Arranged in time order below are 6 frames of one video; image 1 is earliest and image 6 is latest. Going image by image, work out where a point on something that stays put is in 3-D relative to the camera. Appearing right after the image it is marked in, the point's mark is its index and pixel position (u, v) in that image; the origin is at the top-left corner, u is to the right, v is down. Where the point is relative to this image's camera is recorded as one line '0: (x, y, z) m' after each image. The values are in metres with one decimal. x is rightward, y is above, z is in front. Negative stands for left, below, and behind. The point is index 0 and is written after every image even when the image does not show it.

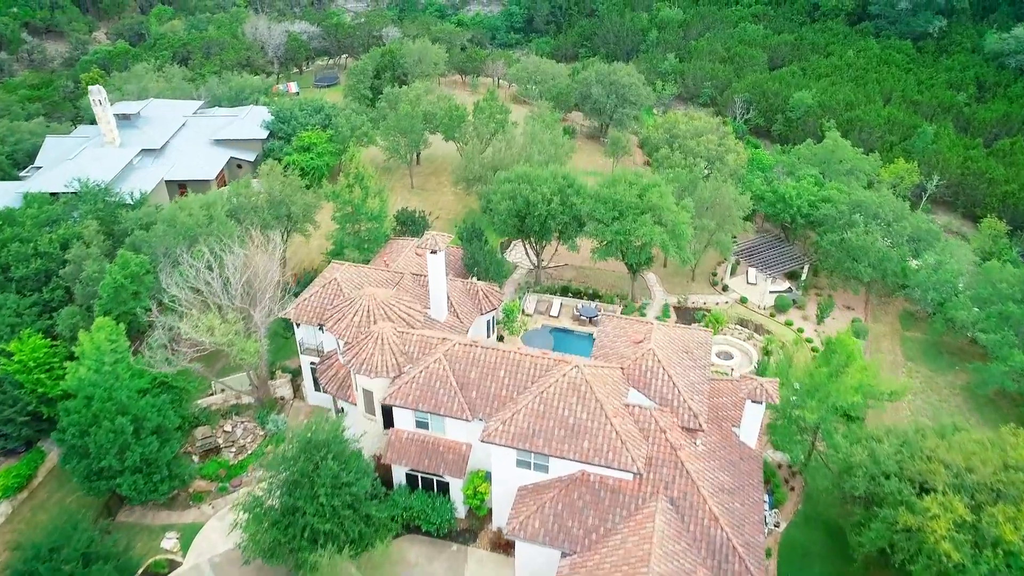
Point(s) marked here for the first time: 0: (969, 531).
0: (+10.9, -5.8, +16.6) m
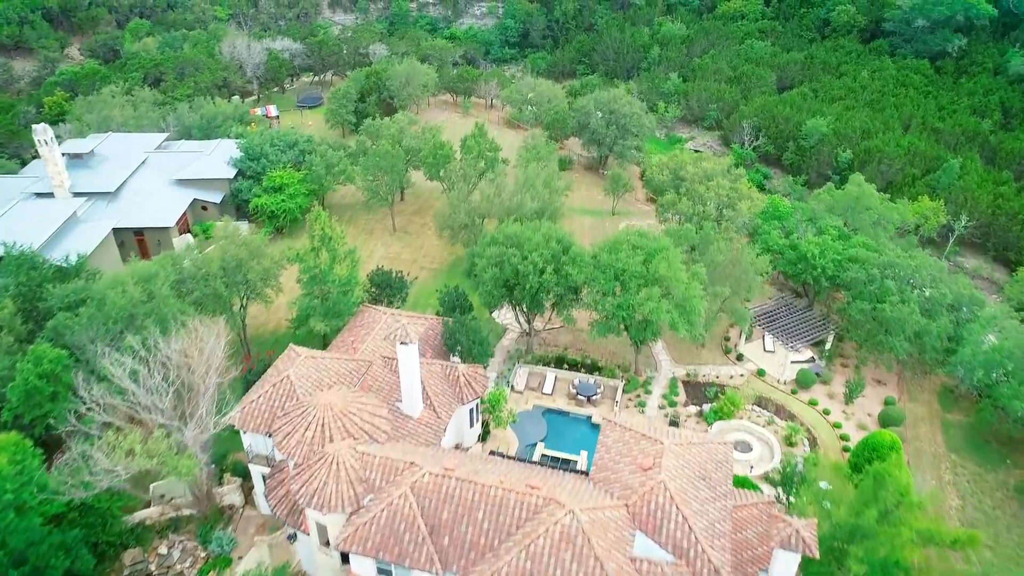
0: (+10.4, -8.8, +12.9) m
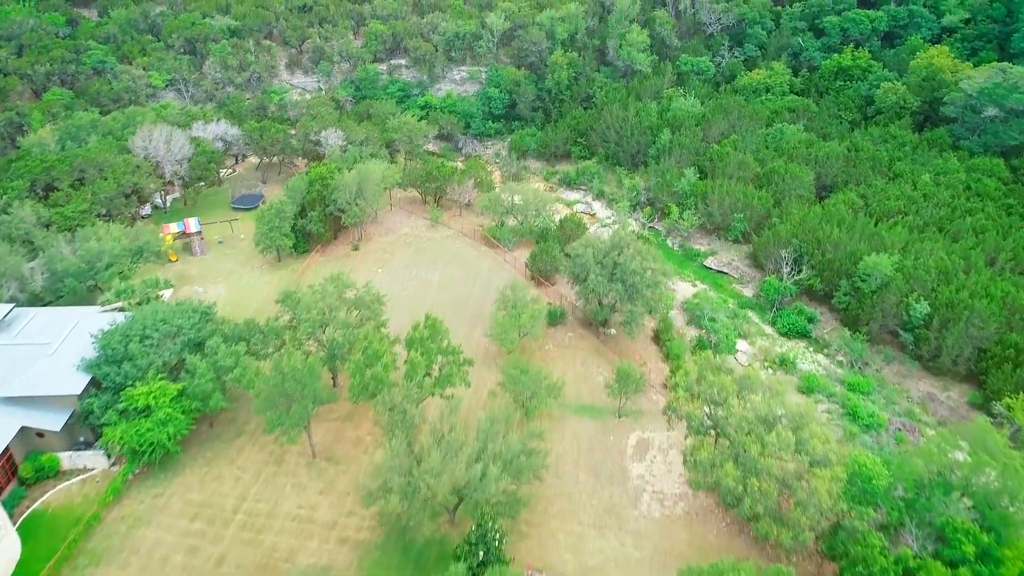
0: (+9.2, -18.7, +1.2) m
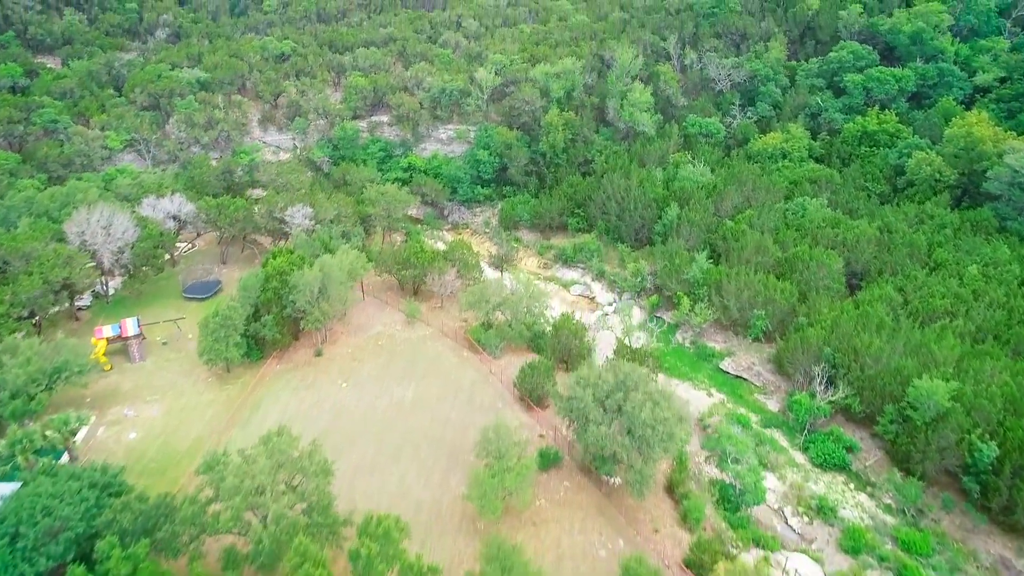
0: (+8.5, -23.7, -5.7) m
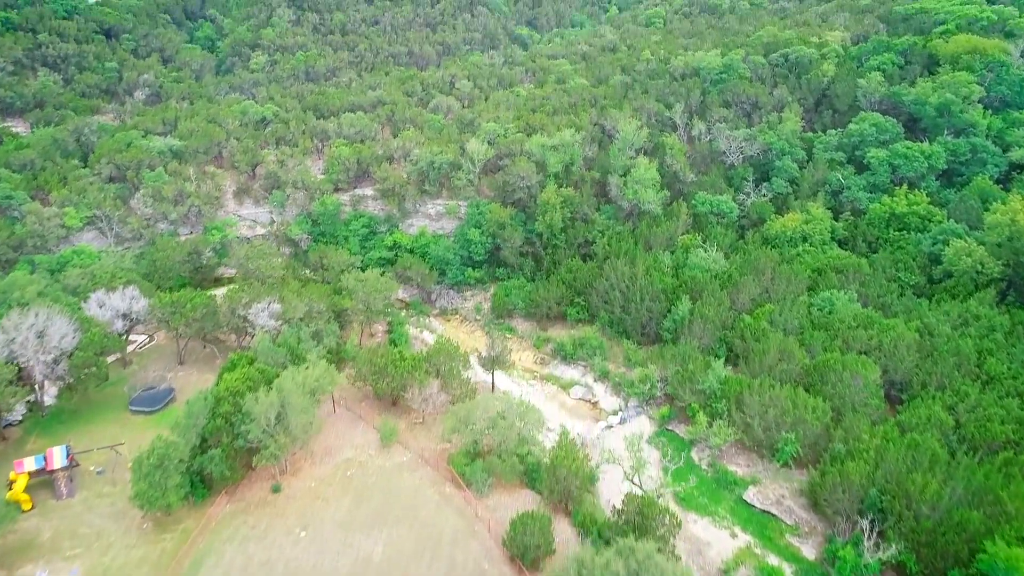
0: (+8.1, -27.4, -12.5) m
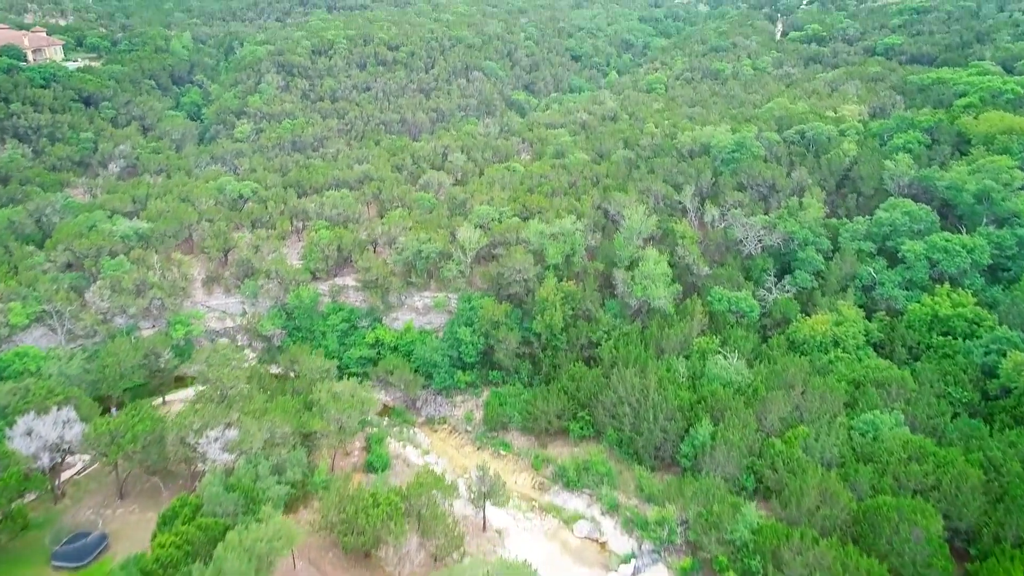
0: (+7.9, -30.3, -20.2) m
